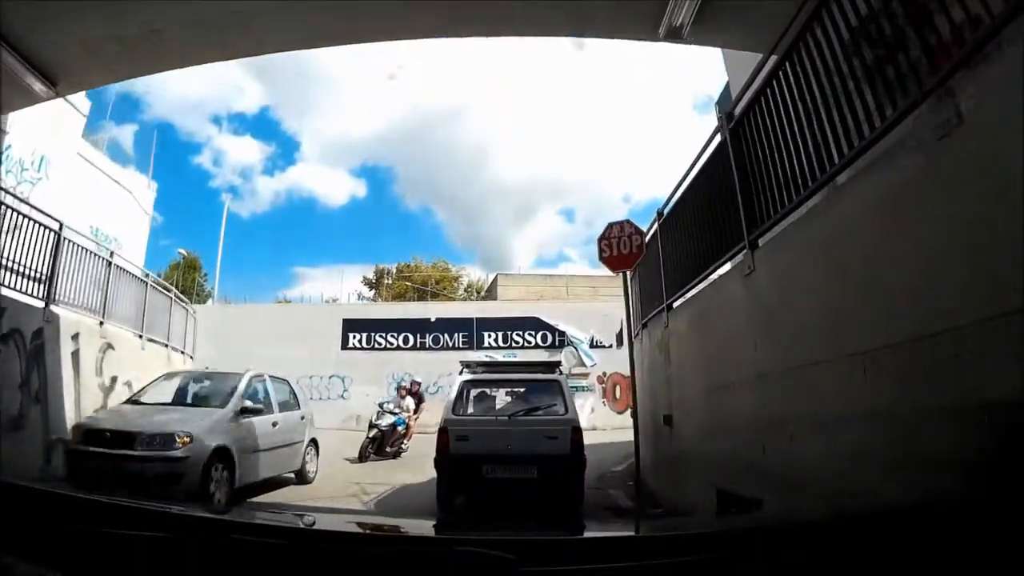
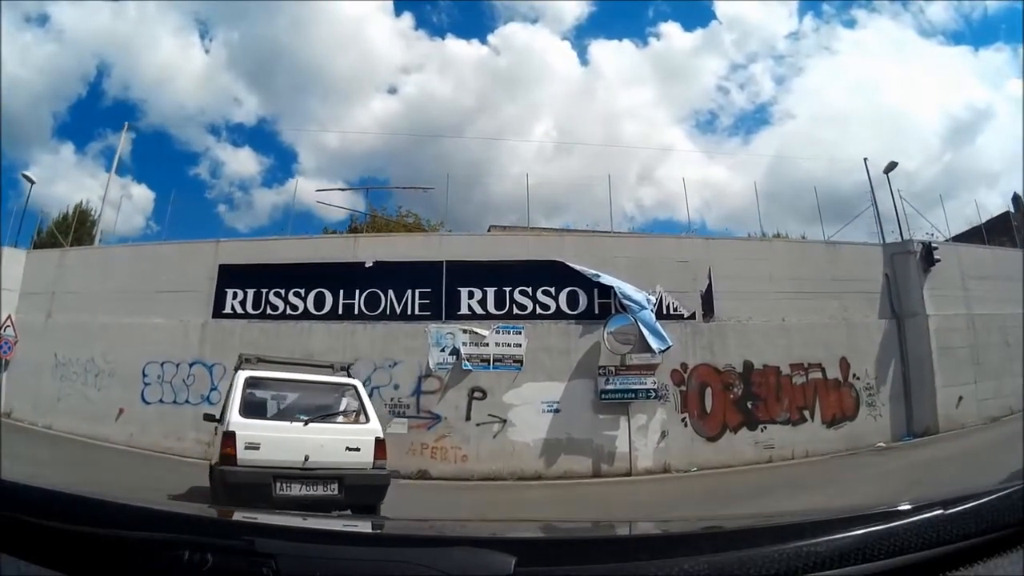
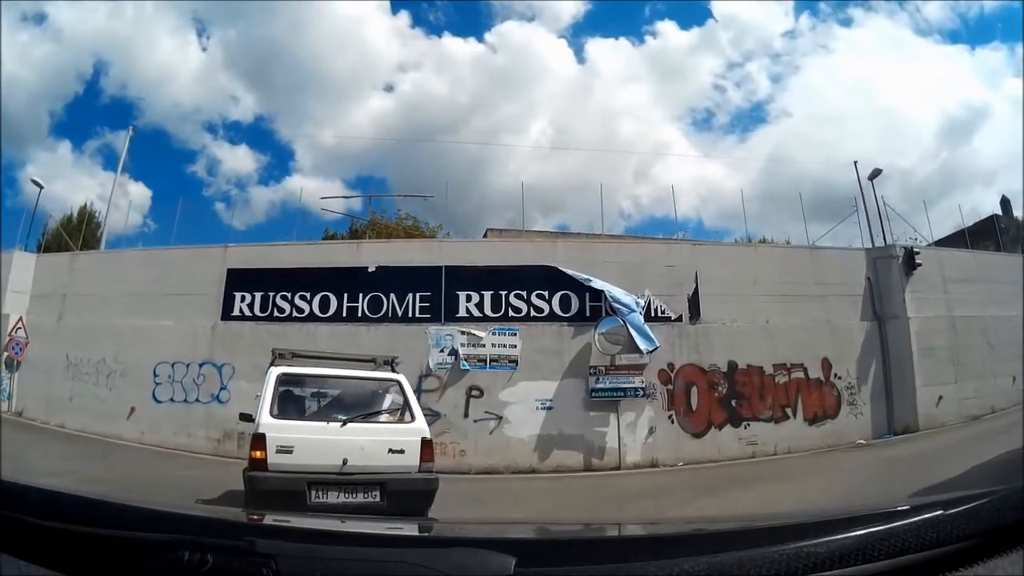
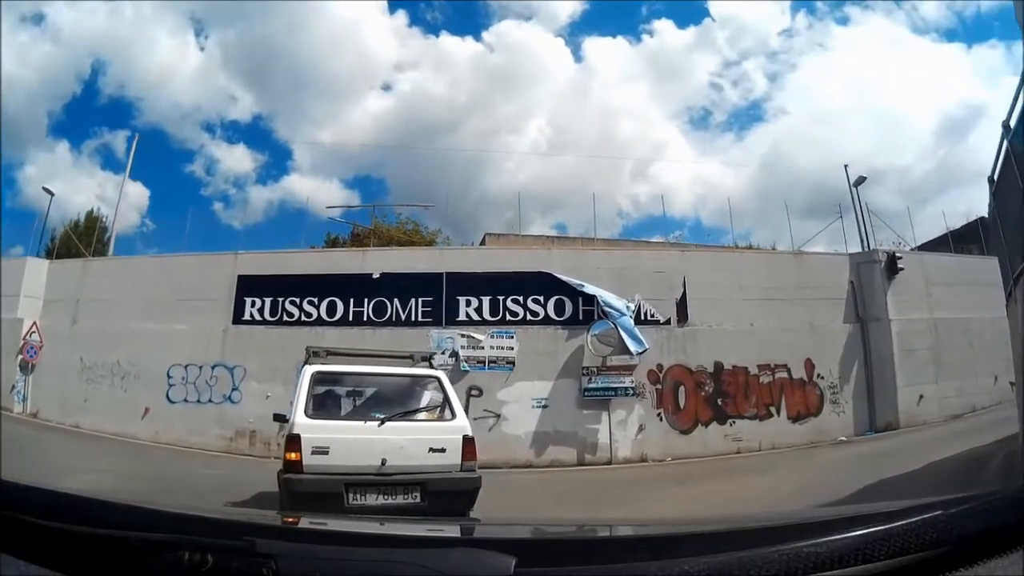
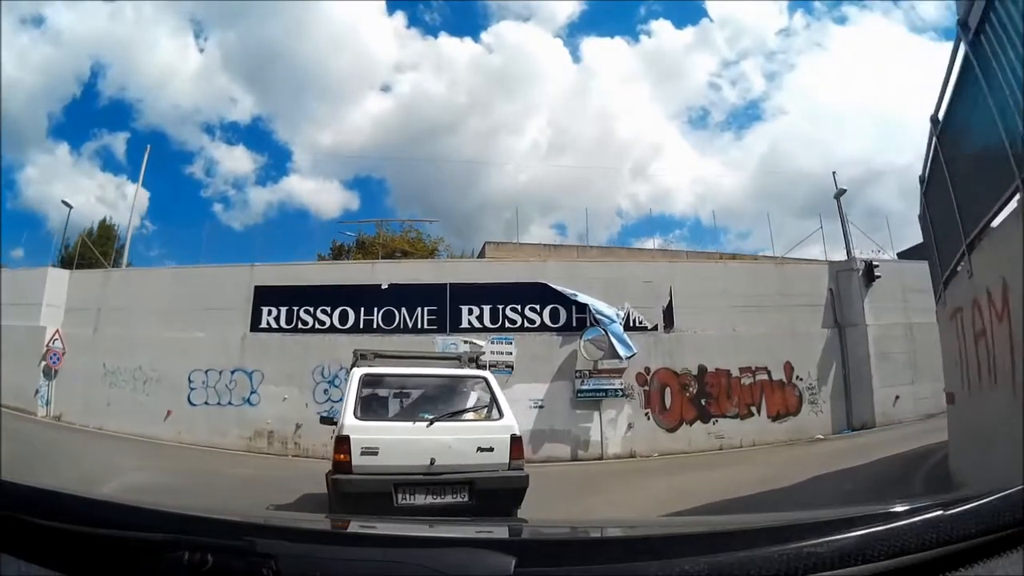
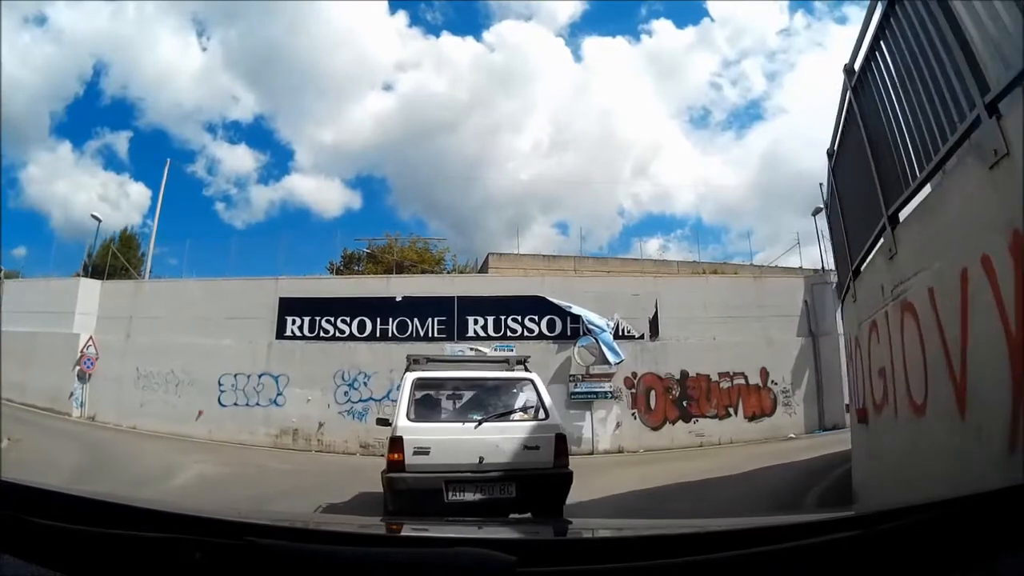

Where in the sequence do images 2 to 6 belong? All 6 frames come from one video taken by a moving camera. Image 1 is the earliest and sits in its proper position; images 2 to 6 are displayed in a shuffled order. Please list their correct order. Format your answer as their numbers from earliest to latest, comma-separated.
6, 5, 4, 3, 2
